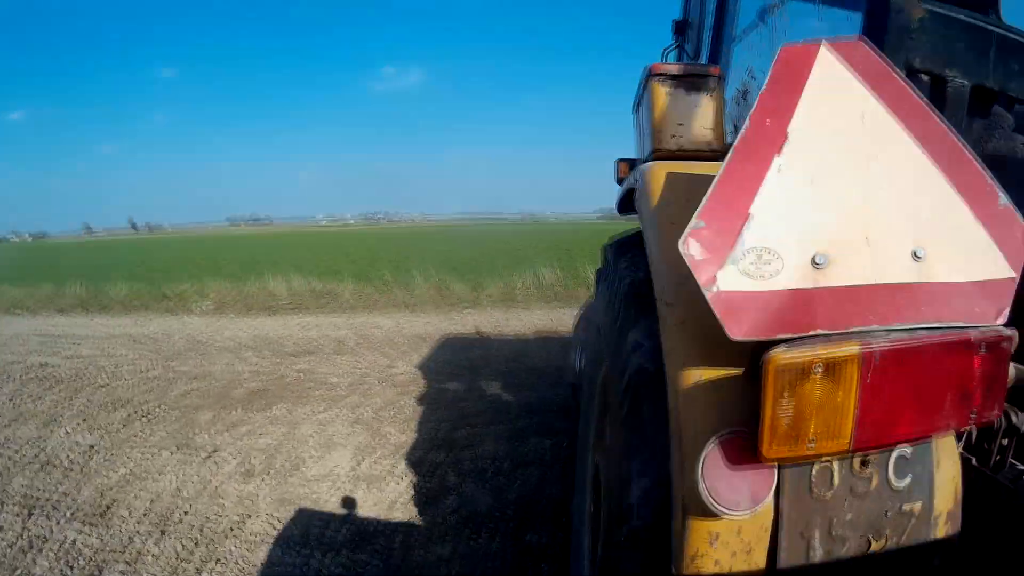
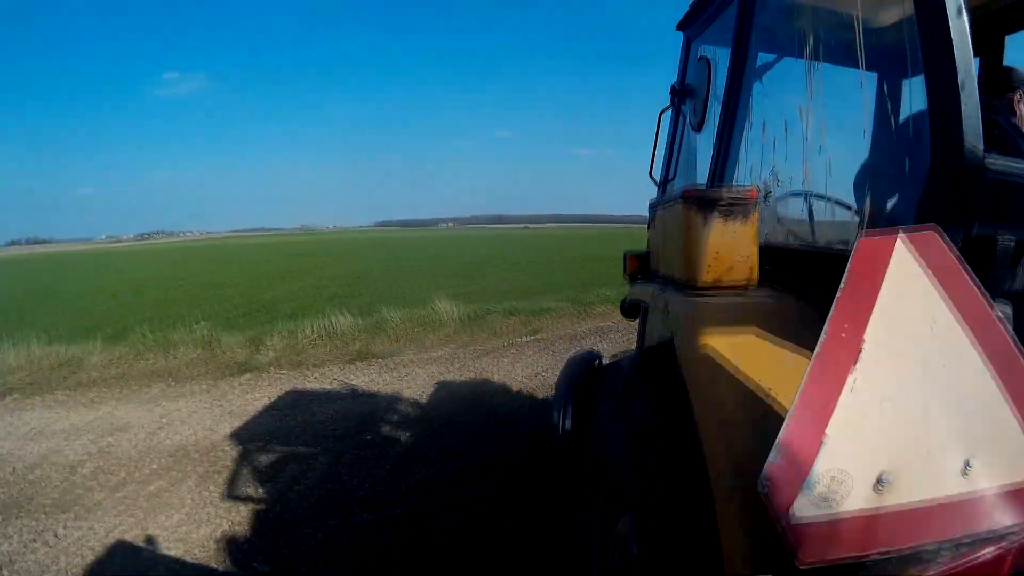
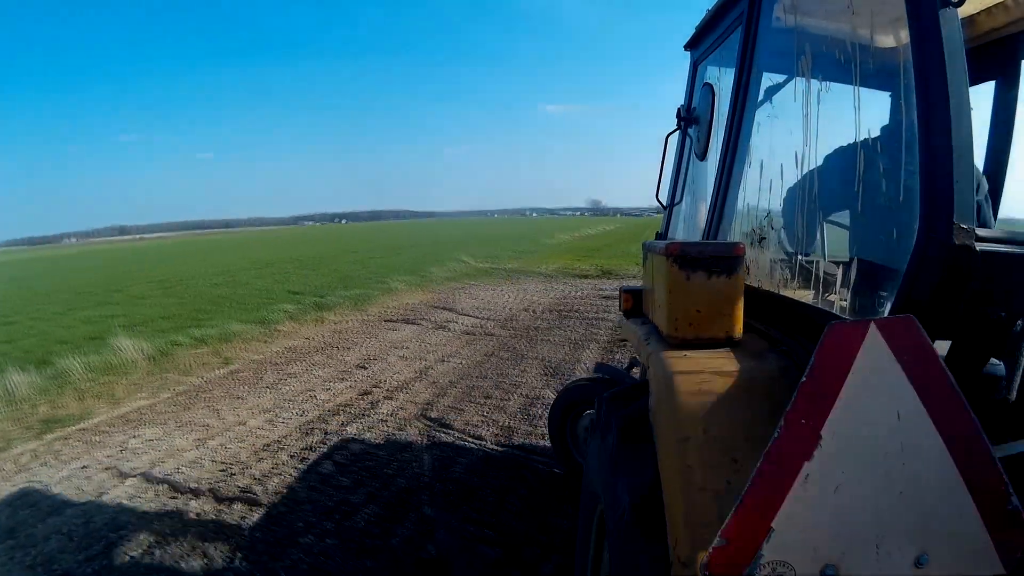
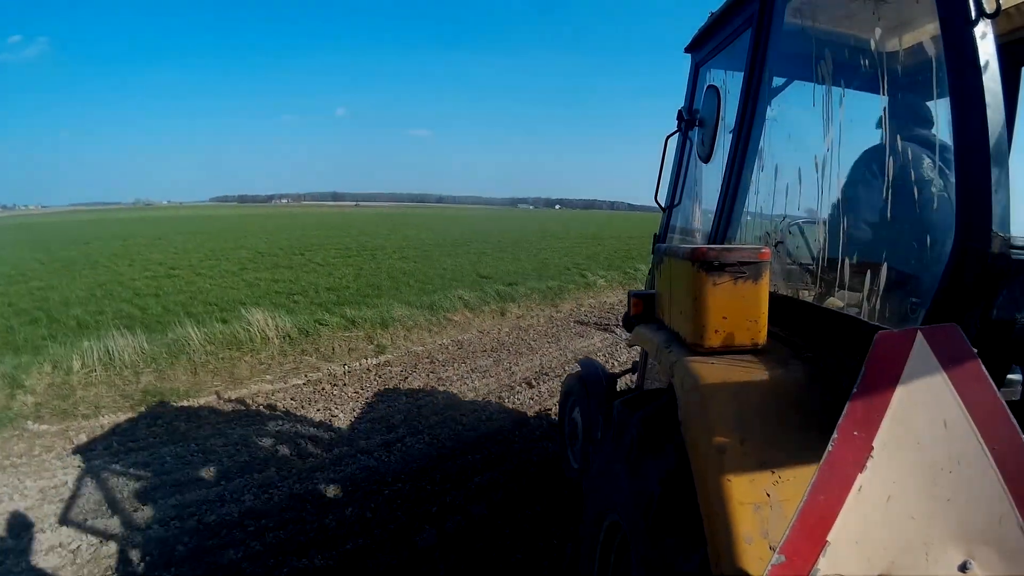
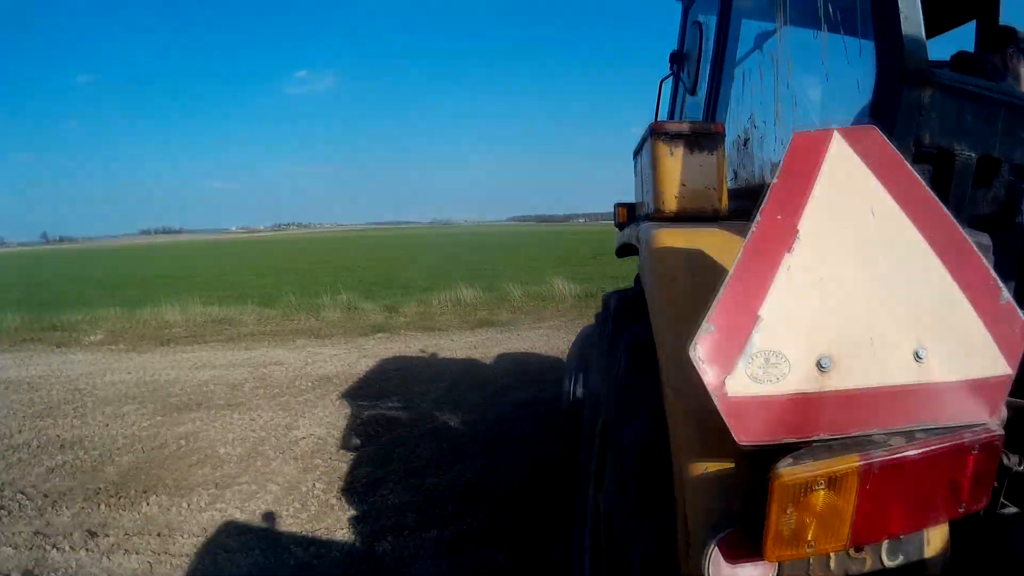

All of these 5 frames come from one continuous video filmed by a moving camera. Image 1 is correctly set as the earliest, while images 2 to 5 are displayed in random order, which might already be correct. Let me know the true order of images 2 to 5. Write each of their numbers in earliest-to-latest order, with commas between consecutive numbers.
5, 2, 4, 3
